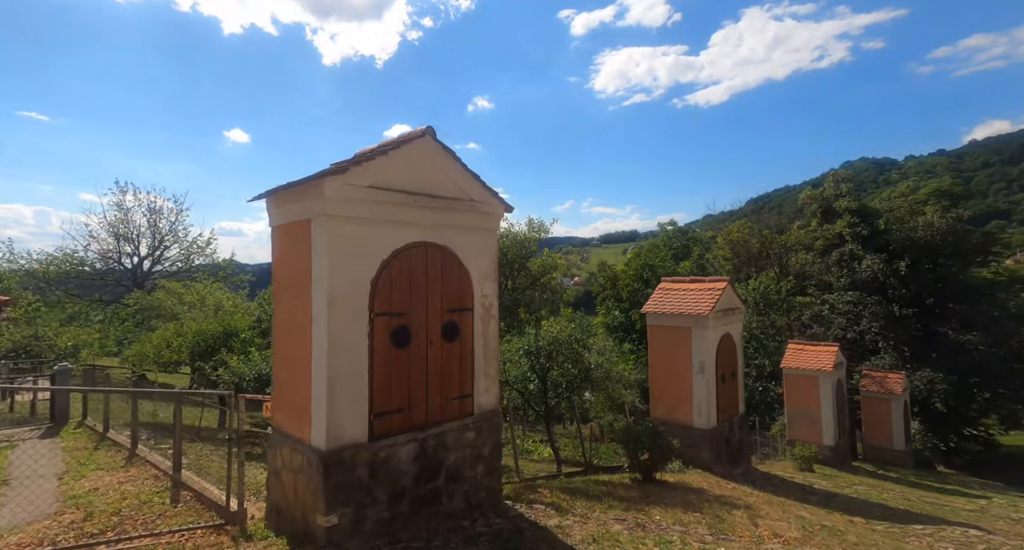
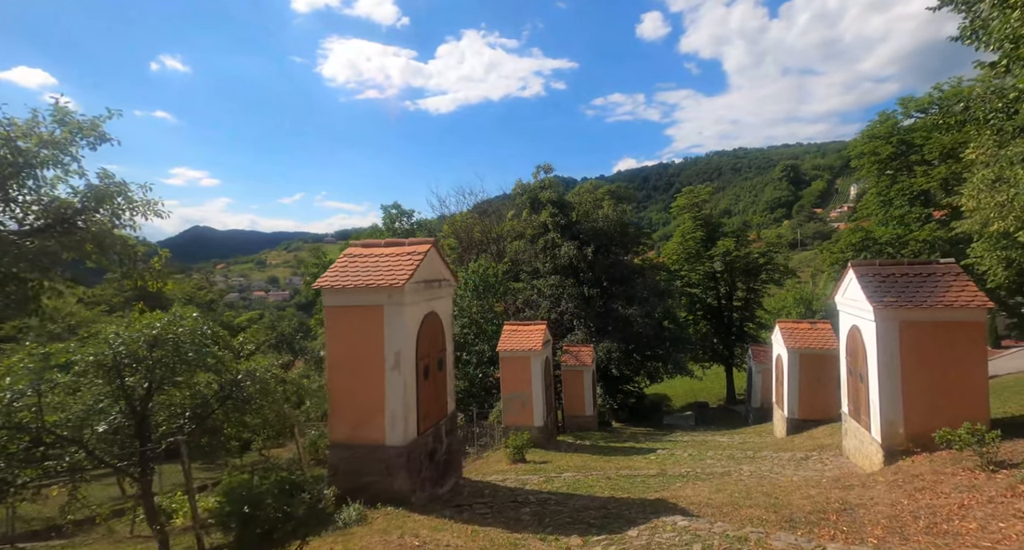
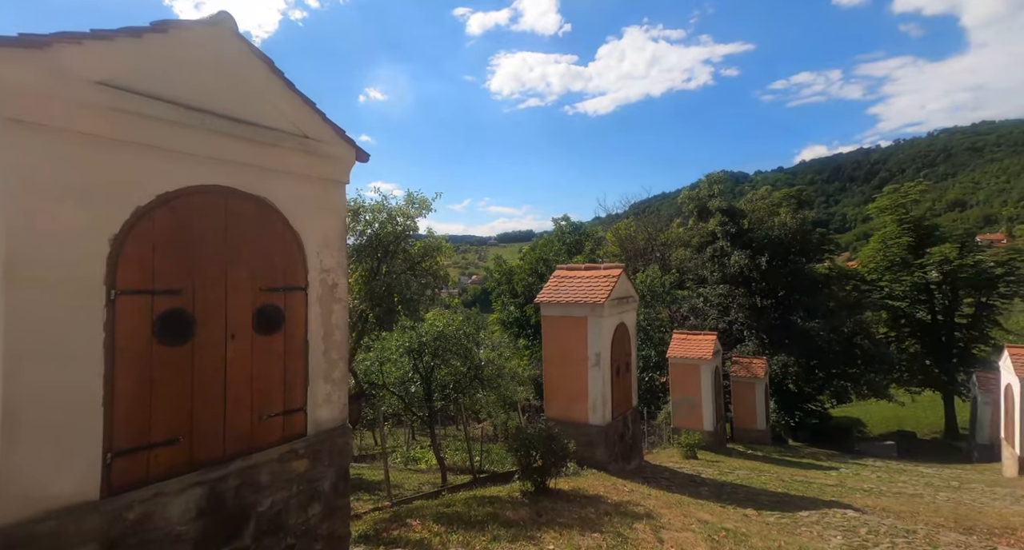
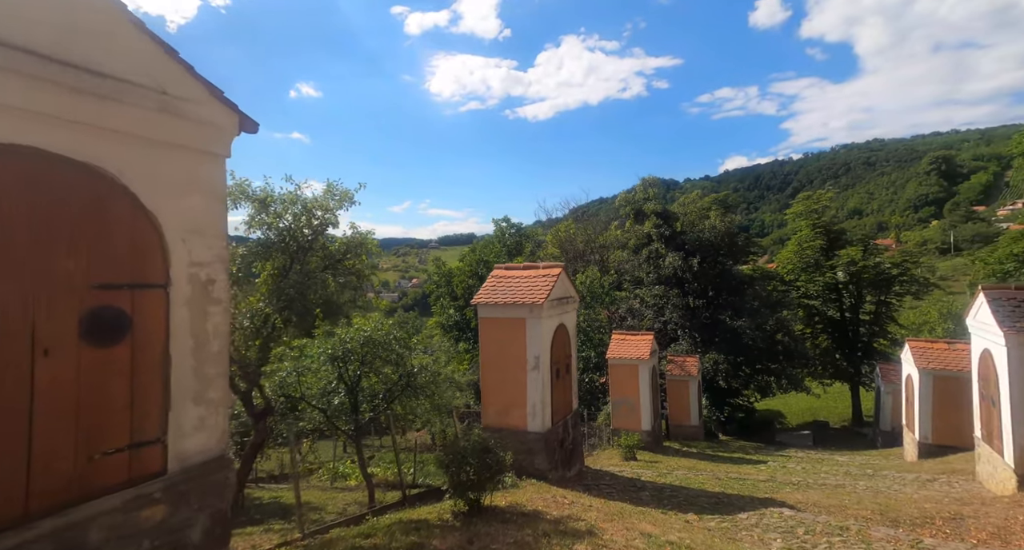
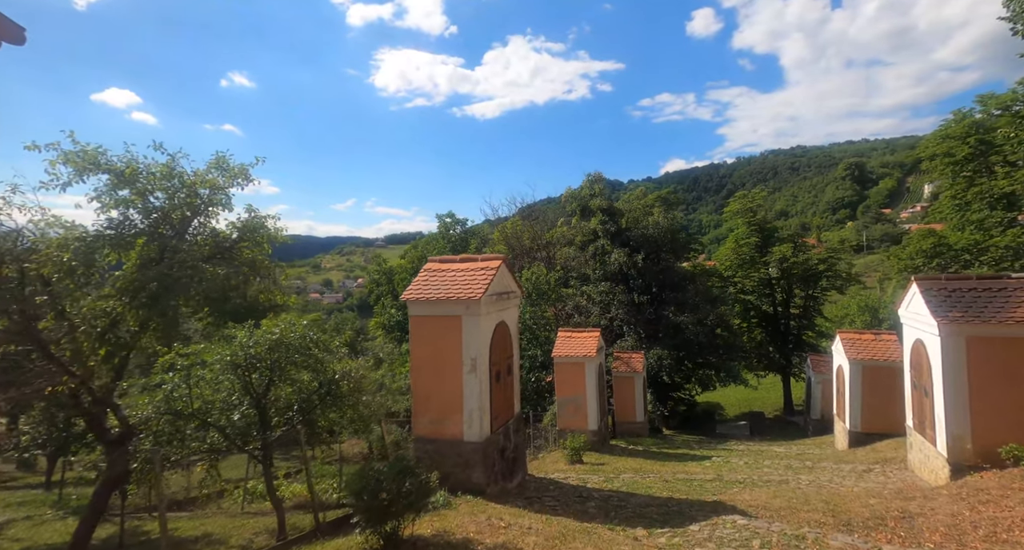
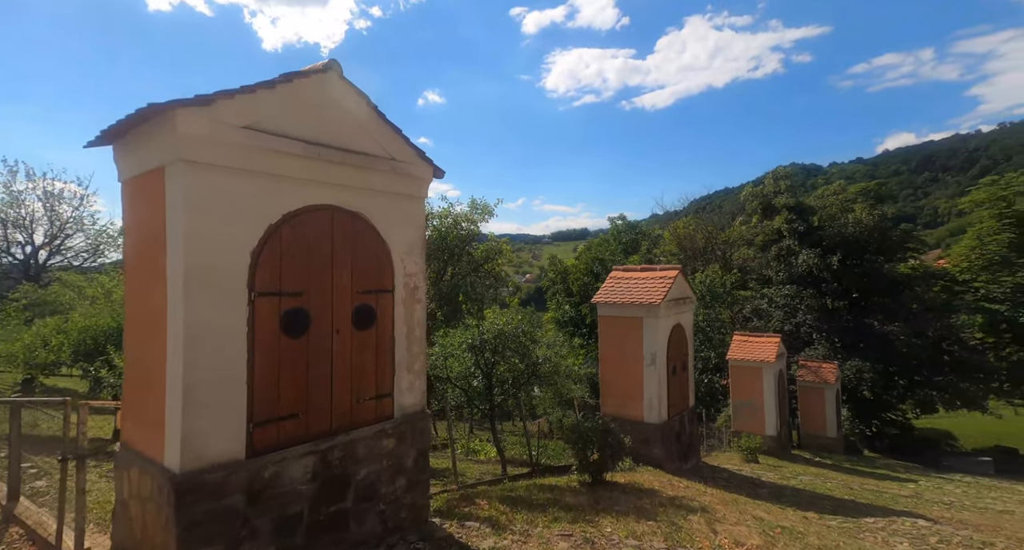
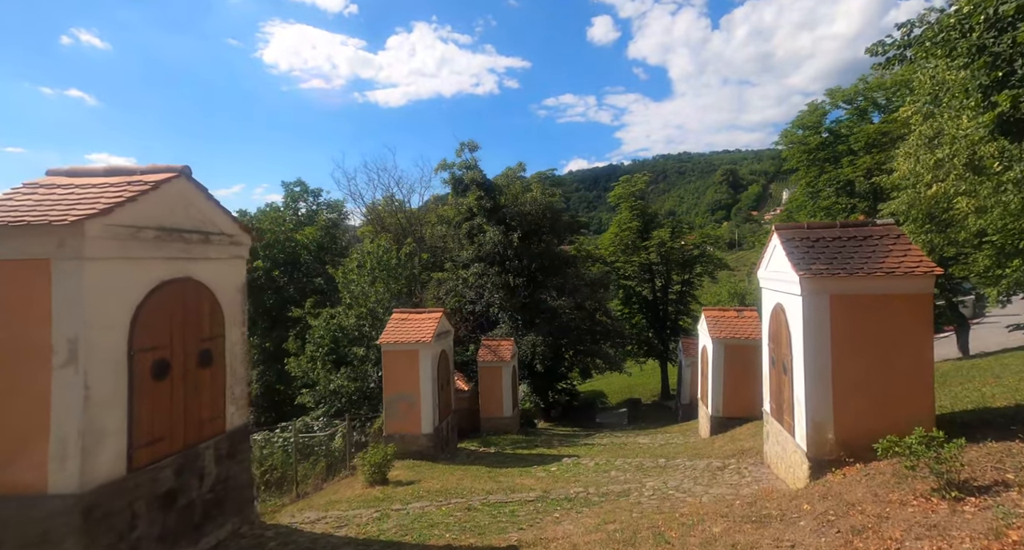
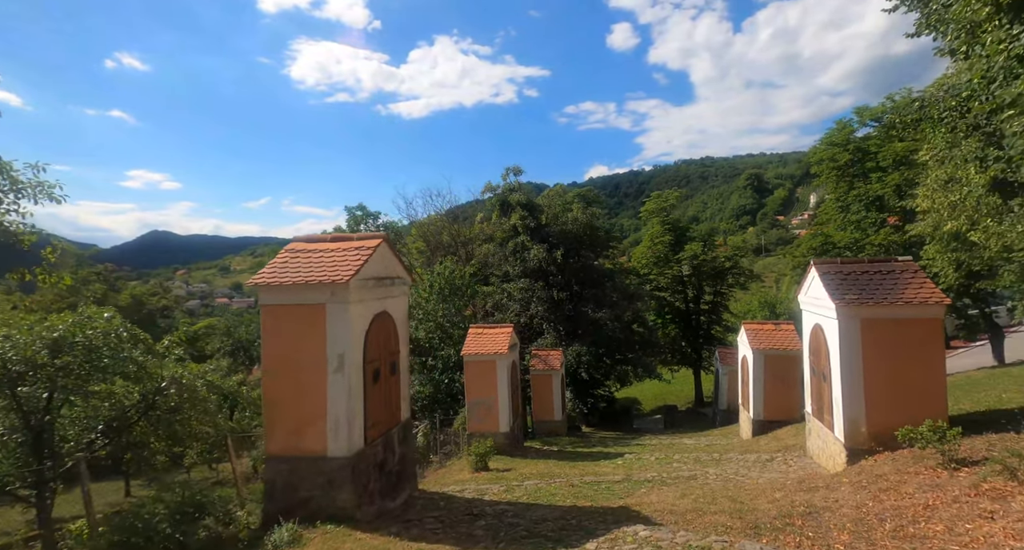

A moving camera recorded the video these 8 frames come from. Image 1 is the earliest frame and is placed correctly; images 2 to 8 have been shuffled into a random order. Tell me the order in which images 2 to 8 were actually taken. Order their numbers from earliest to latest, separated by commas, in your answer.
6, 3, 4, 5, 2, 8, 7
